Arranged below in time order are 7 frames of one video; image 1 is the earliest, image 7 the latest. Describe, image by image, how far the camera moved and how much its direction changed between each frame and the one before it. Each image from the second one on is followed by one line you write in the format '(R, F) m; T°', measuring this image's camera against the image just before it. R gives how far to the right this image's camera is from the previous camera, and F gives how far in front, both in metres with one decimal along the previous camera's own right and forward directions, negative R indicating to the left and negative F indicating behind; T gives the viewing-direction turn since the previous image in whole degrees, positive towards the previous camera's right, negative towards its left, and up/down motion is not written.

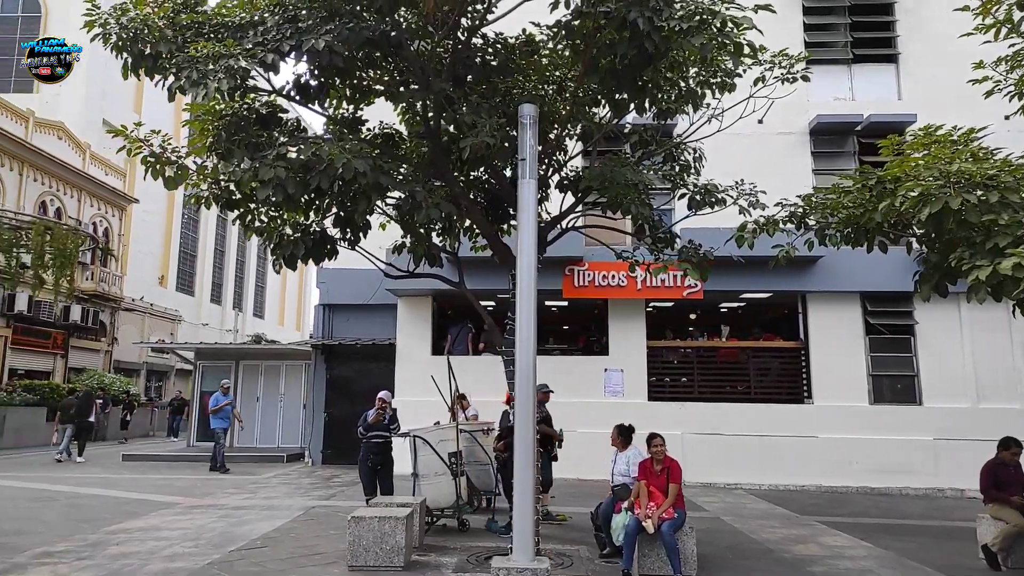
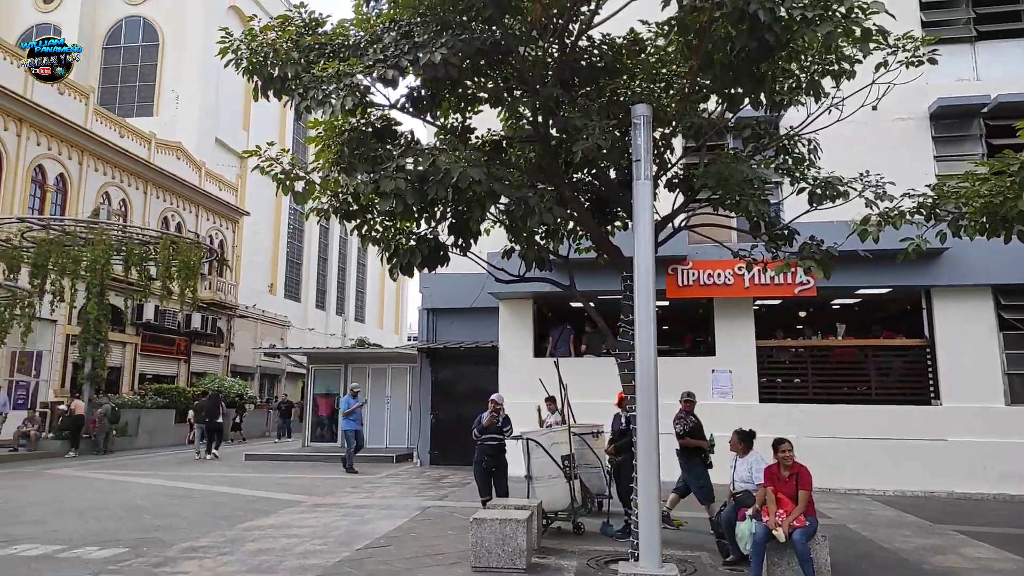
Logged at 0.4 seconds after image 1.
(-0.2, 0.0) m; -7°
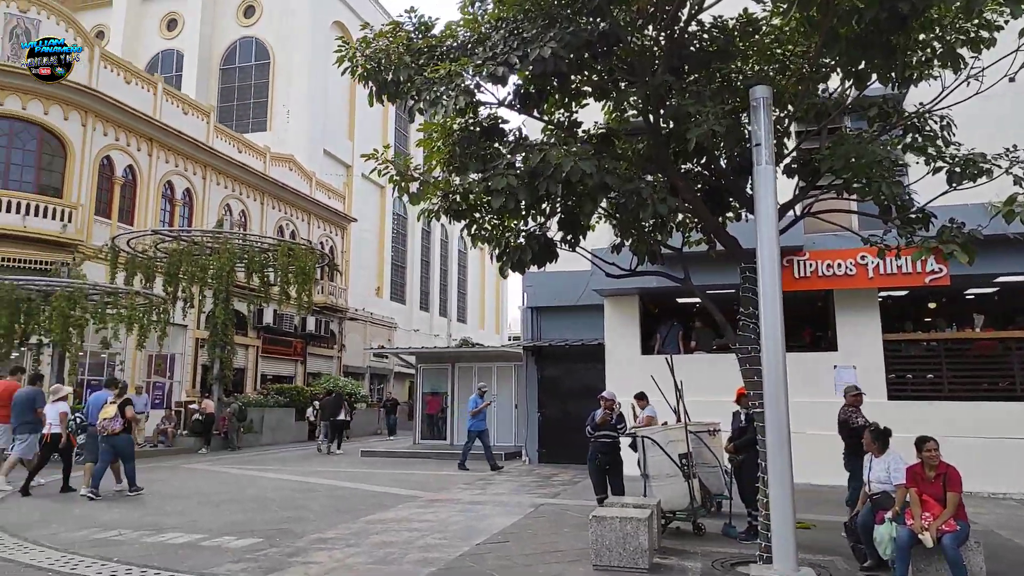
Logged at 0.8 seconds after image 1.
(-0.1, 0.0) m; -8°
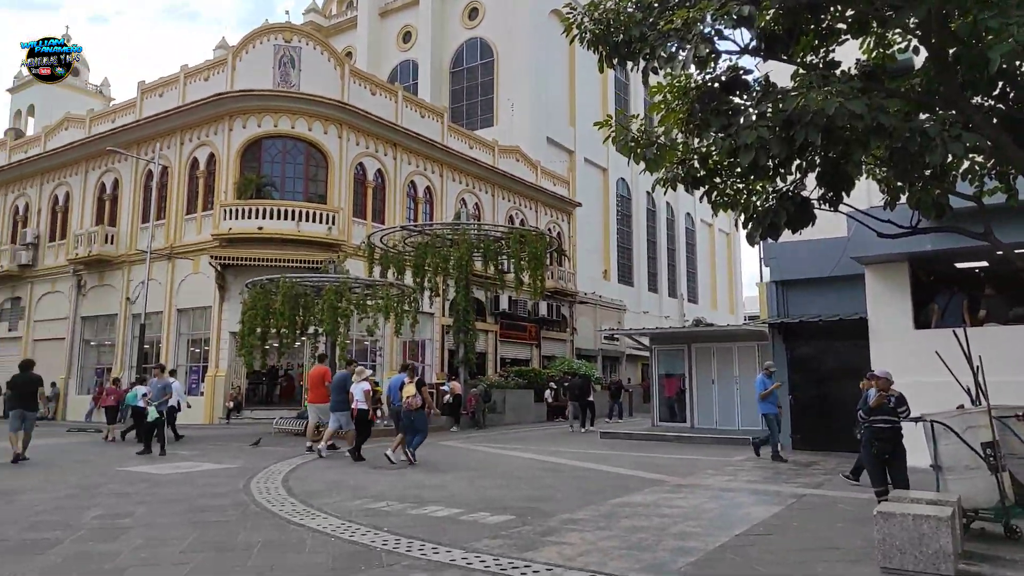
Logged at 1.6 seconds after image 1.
(-0.2, +0.3) m; -18°
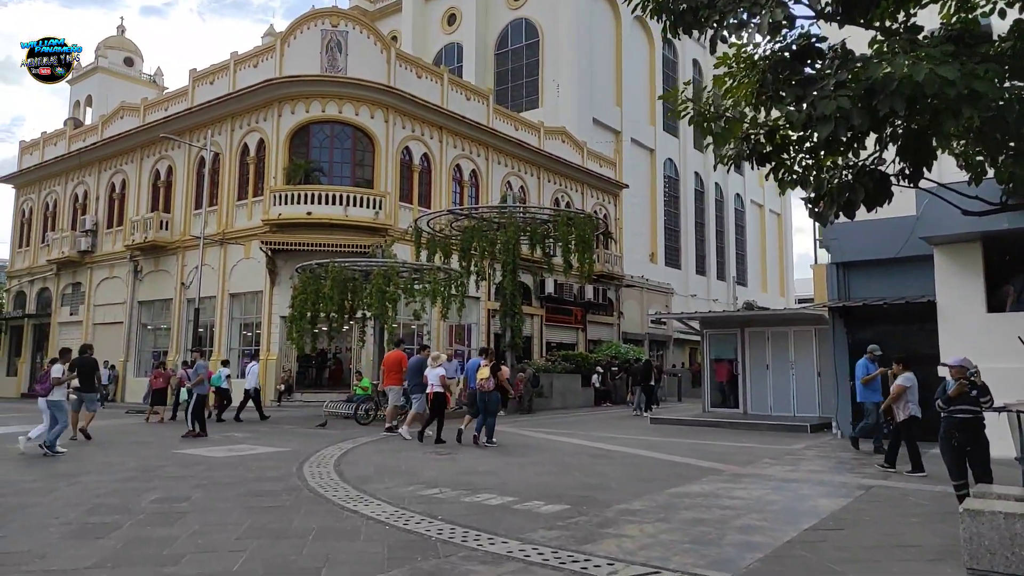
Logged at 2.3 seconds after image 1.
(-0.1, +0.2) m; -3°
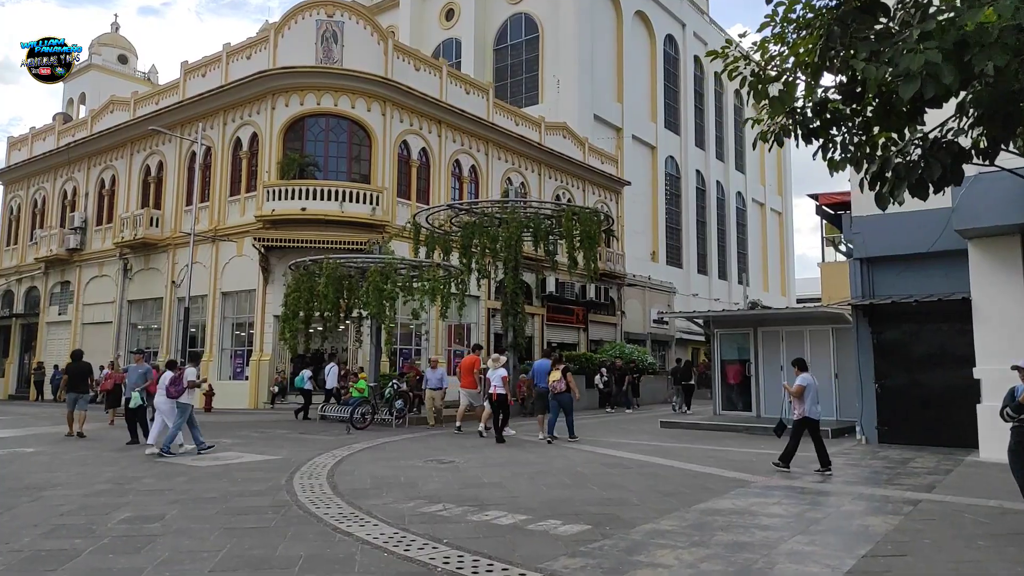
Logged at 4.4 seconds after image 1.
(-0.2, +0.8) m; 0°
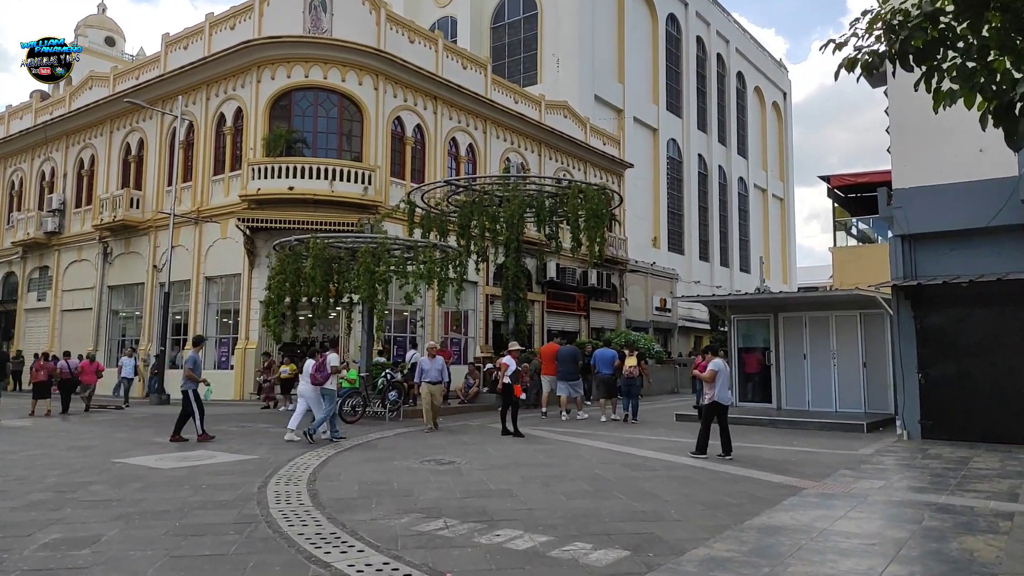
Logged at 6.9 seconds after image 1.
(-0.2, +1.3) m; 0°
